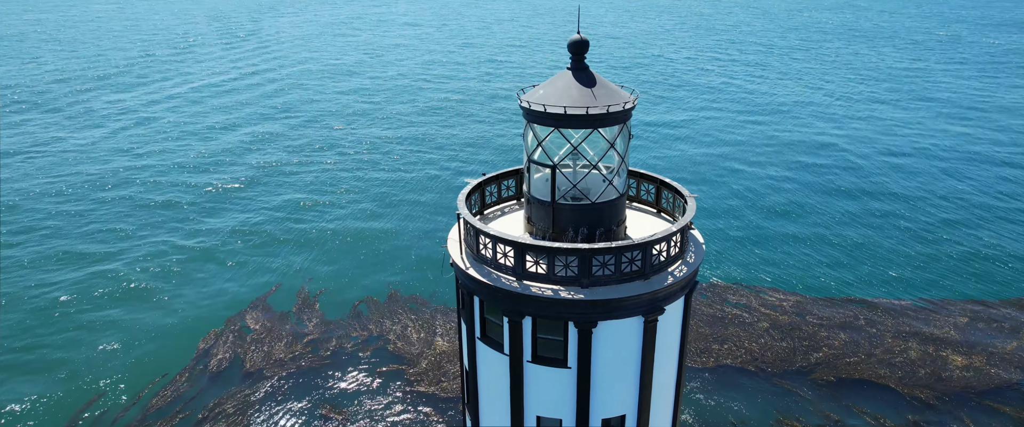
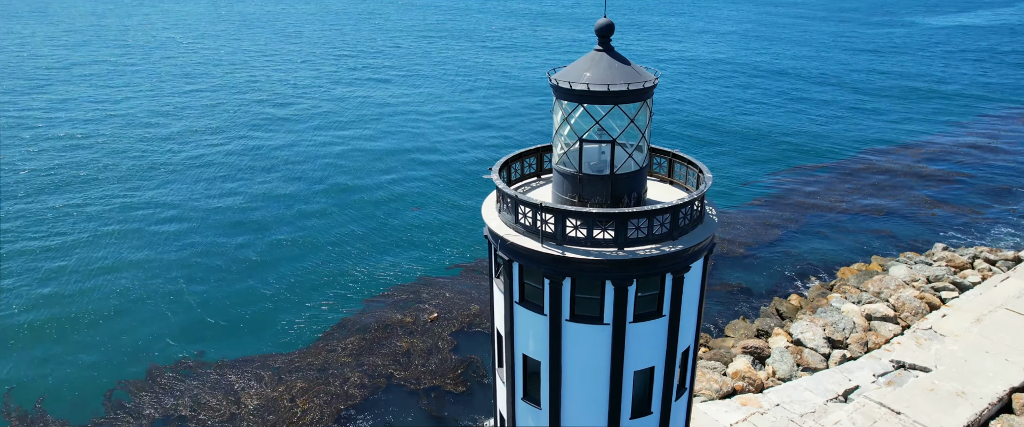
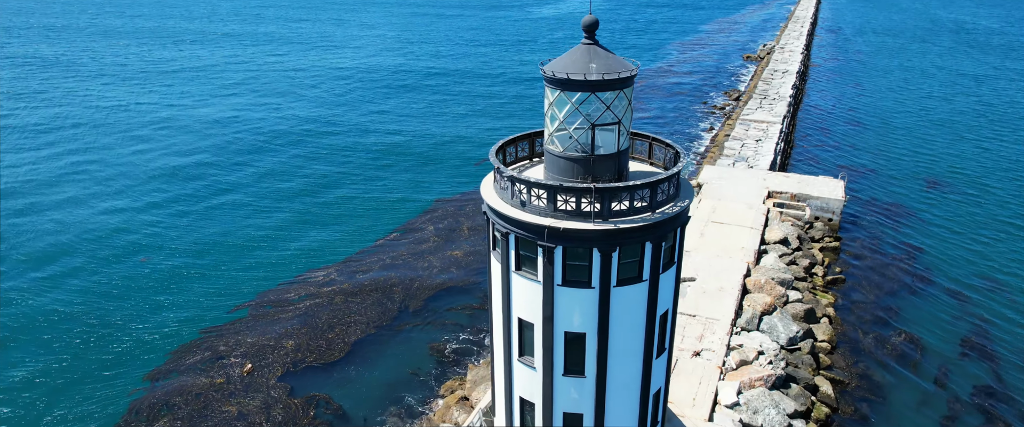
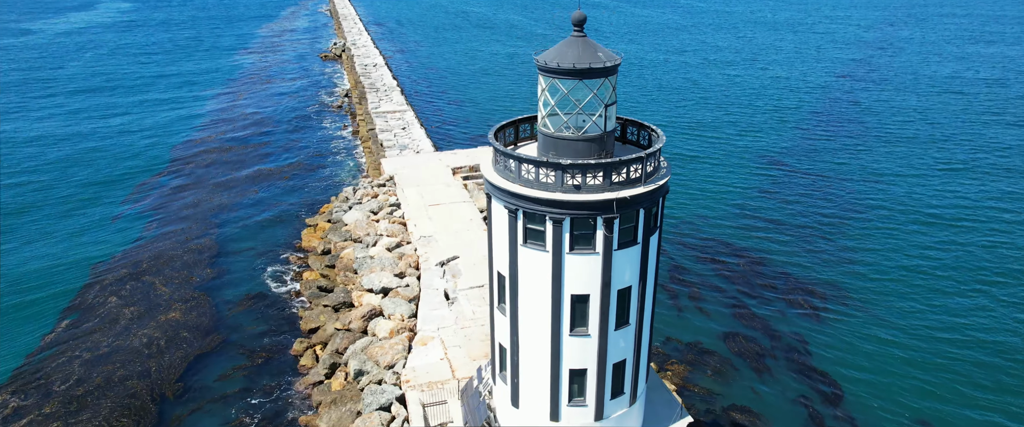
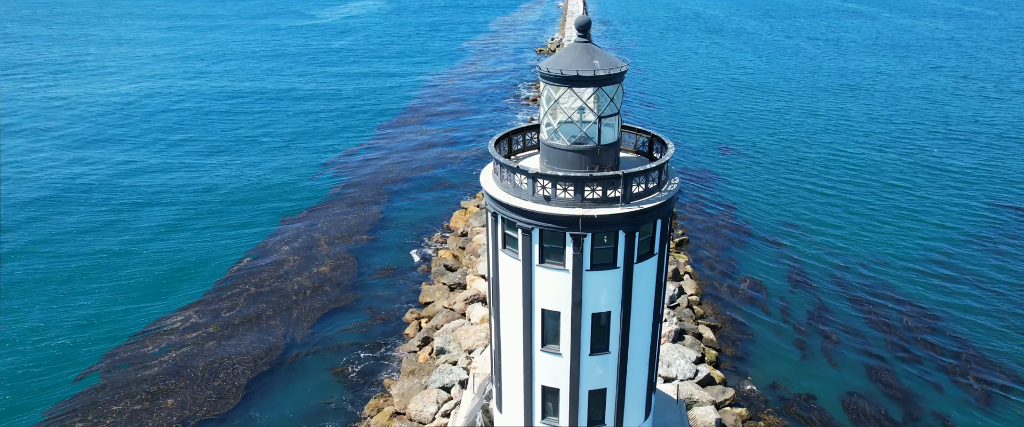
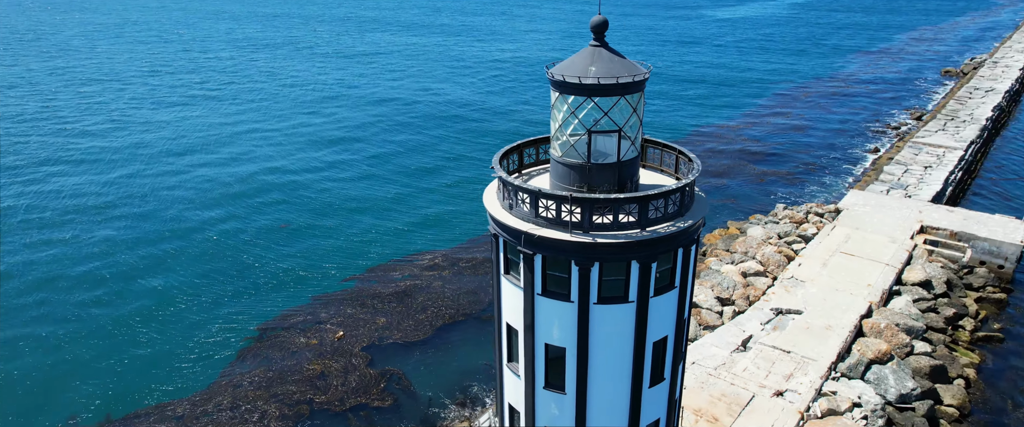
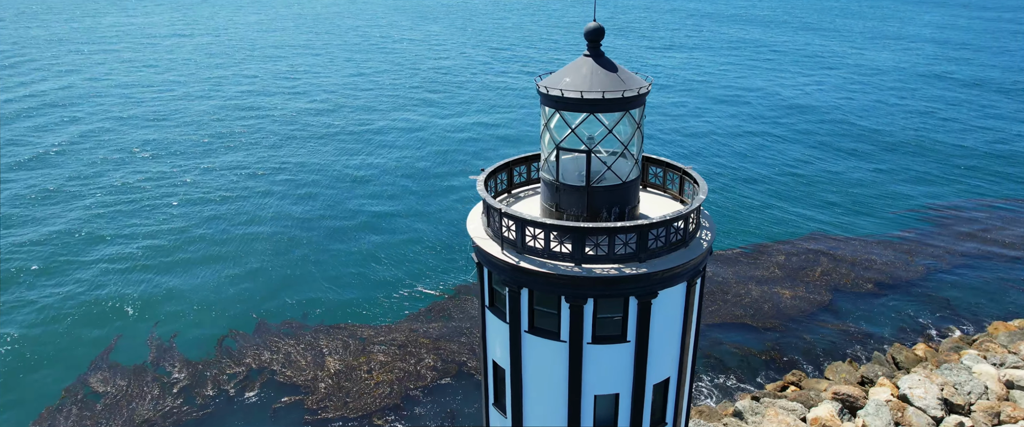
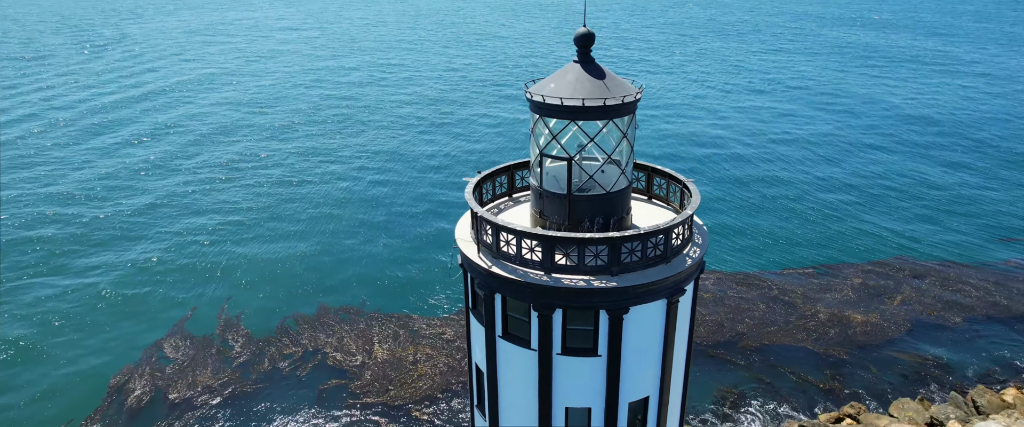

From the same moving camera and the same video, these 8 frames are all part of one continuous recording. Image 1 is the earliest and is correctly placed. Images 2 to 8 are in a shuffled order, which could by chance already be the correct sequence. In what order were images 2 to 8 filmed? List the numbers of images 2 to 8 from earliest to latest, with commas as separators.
8, 7, 2, 6, 3, 5, 4
